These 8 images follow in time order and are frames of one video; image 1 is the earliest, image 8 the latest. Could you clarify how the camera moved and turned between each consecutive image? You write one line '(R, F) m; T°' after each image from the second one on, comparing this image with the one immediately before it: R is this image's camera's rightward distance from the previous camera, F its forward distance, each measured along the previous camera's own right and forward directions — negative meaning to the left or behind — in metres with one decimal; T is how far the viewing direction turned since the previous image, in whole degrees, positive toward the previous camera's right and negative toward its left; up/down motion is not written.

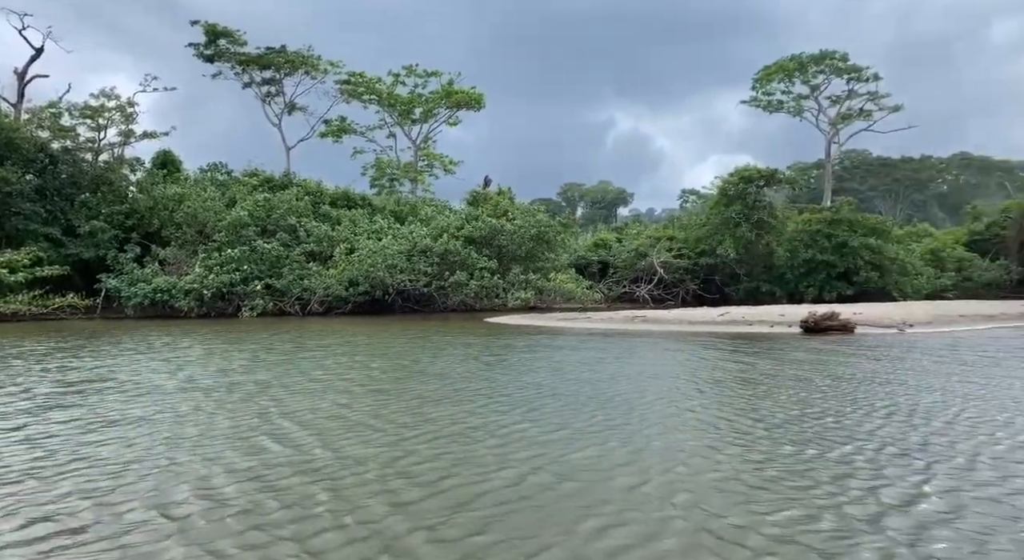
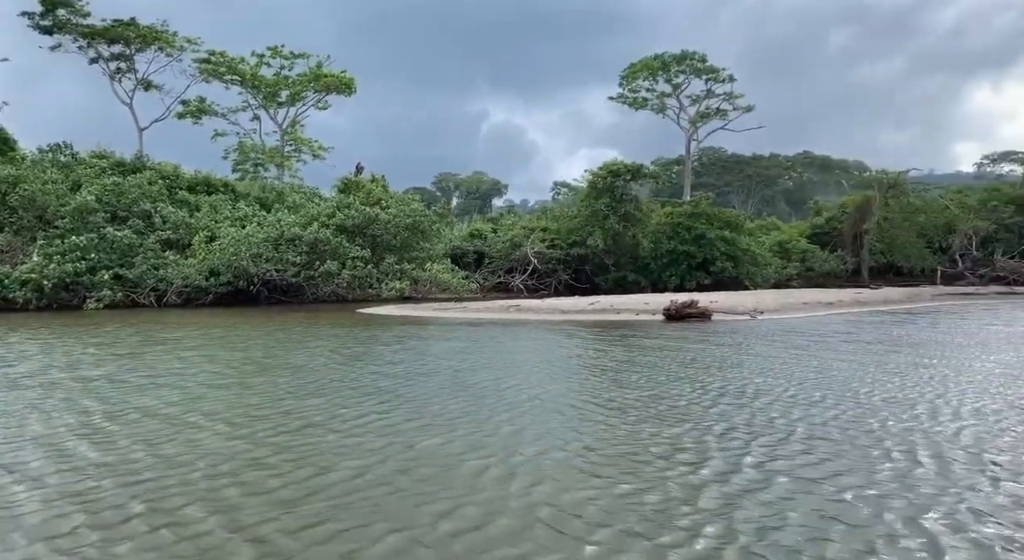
(+0.2, 0.0) m; +10°
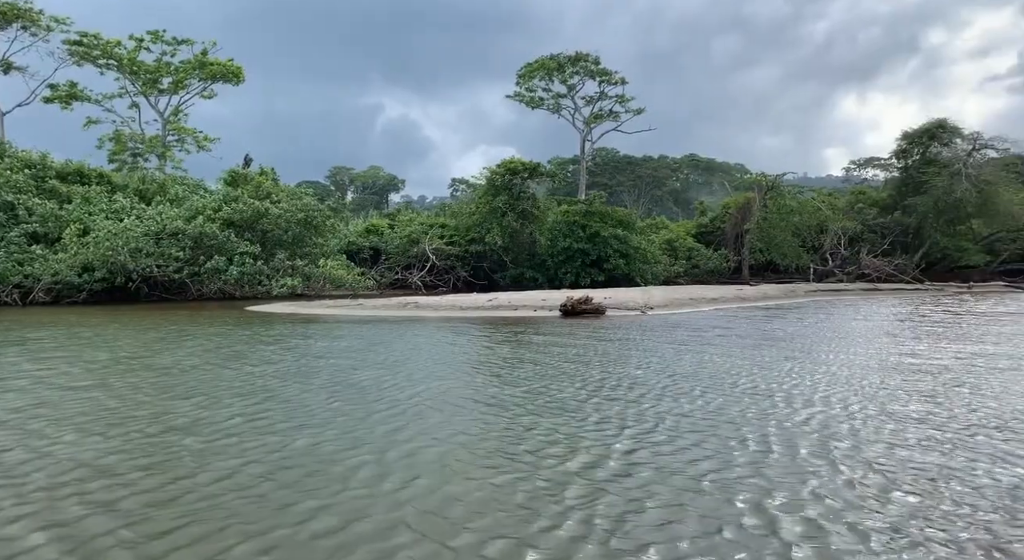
(+0.2, 0.0) m; +8°
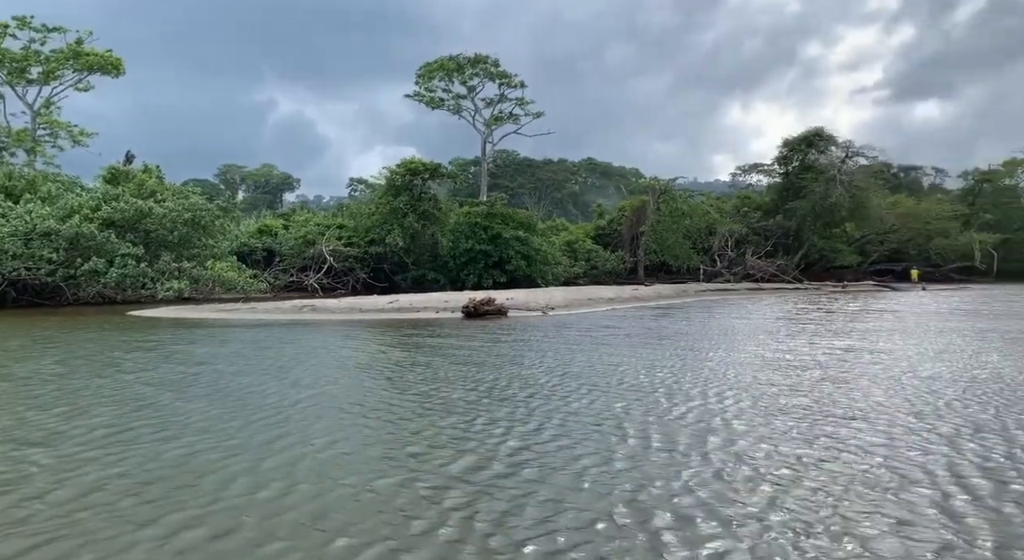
(+0.4, 0.0) m; +7°
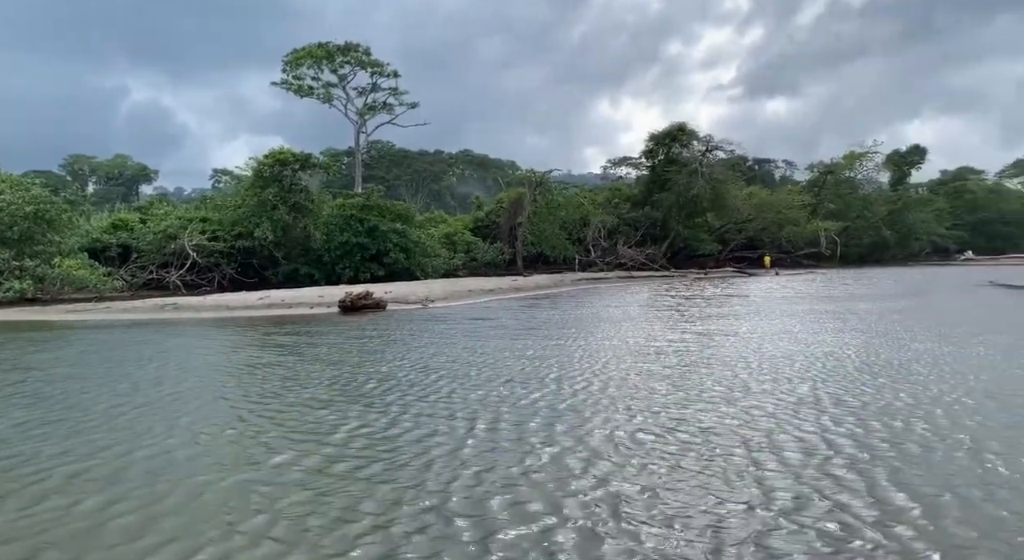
(+0.9, 0.0) m; +8°
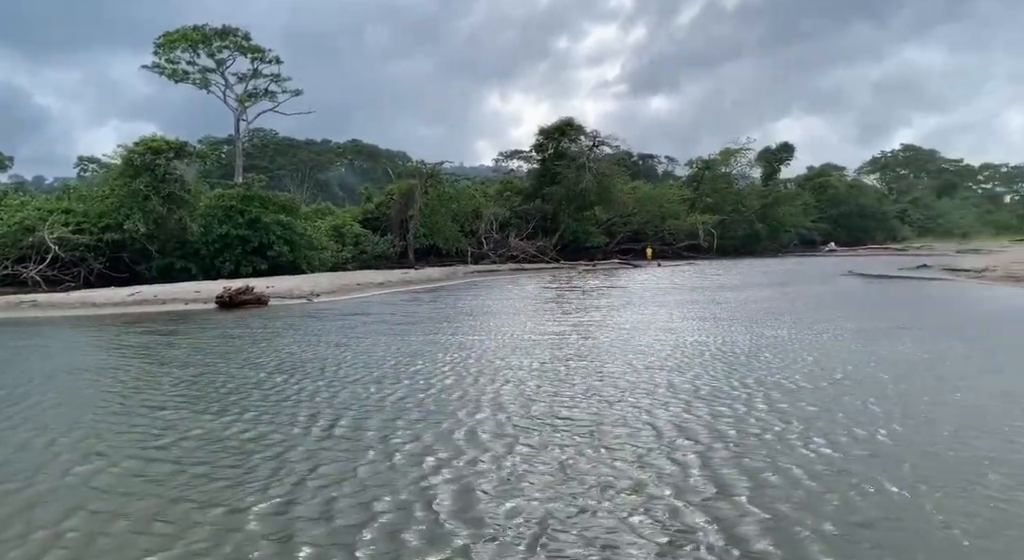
(+0.8, -0.1) m; +7°
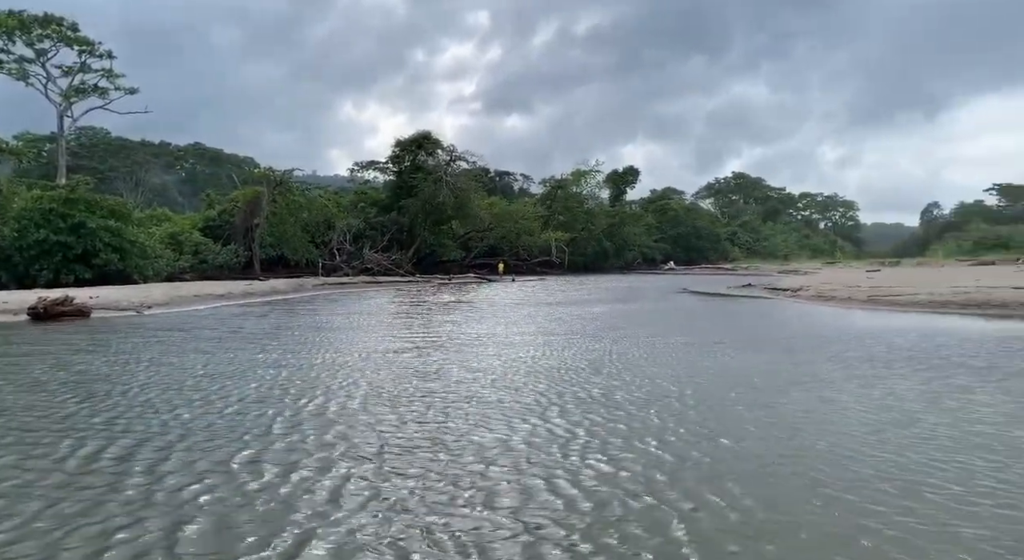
(+1.0, -0.1) m; +9°
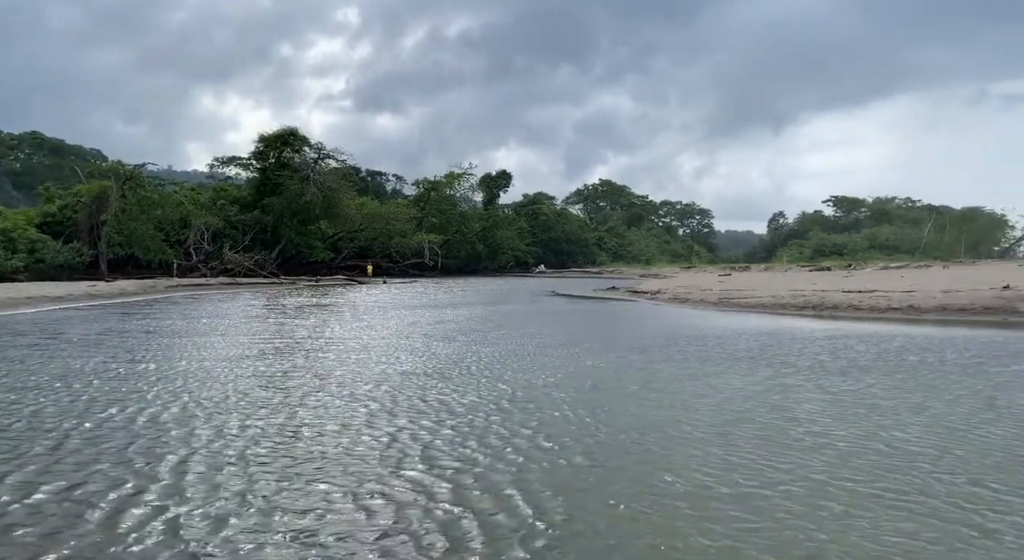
(+0.9, -0.1) m; +8°
